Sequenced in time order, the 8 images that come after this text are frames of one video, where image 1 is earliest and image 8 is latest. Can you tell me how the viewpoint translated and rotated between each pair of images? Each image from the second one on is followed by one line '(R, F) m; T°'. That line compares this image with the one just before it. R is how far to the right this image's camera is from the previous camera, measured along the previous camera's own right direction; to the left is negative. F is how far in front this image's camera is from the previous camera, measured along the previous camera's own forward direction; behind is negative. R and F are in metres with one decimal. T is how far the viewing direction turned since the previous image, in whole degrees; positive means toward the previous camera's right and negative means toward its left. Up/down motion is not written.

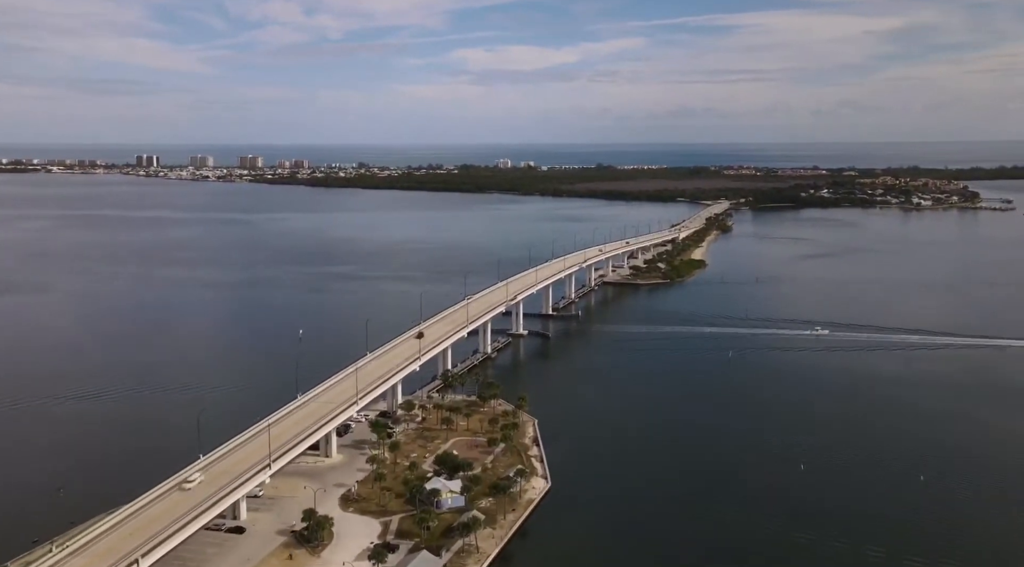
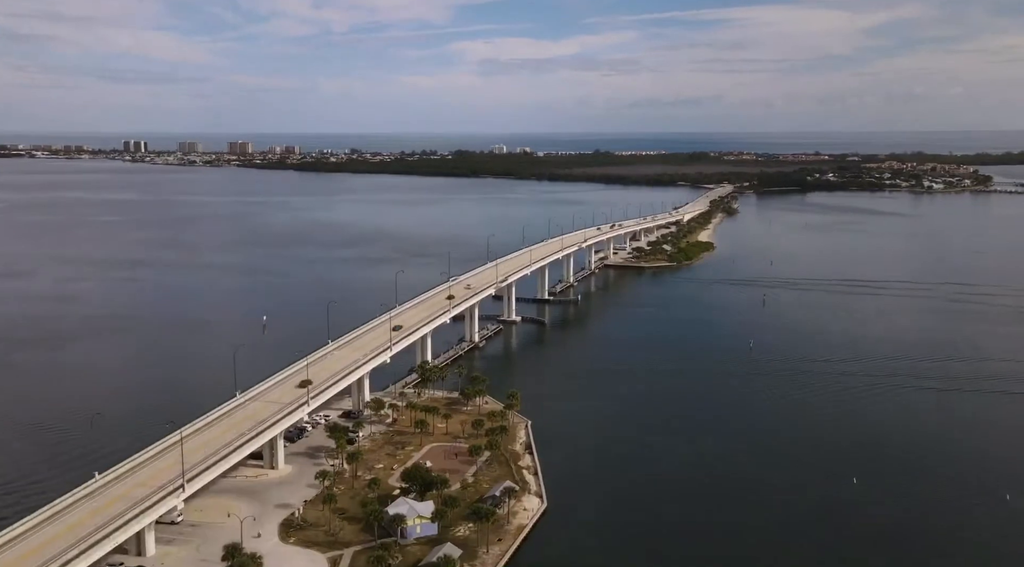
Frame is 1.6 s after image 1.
(+0.2, +4.6) m; 0°
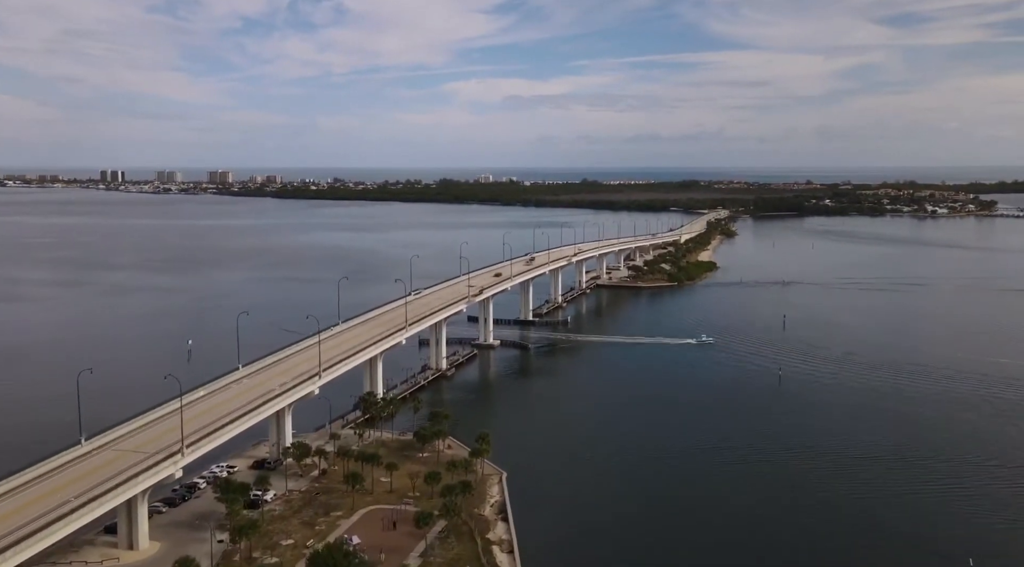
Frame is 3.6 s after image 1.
(+0.4, +5.9) m; +1°
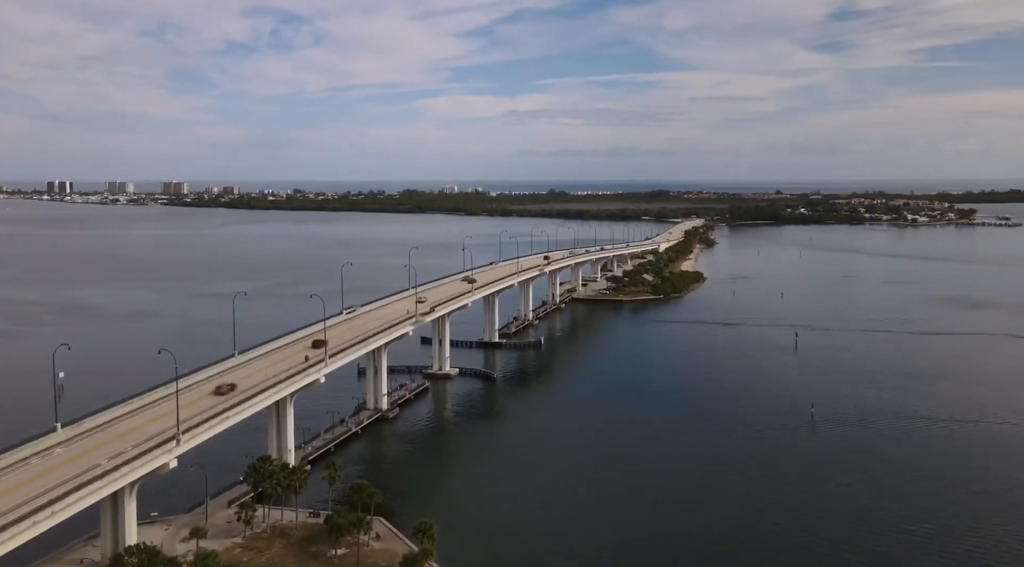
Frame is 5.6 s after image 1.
(+0.2, +5.8) m; +2°
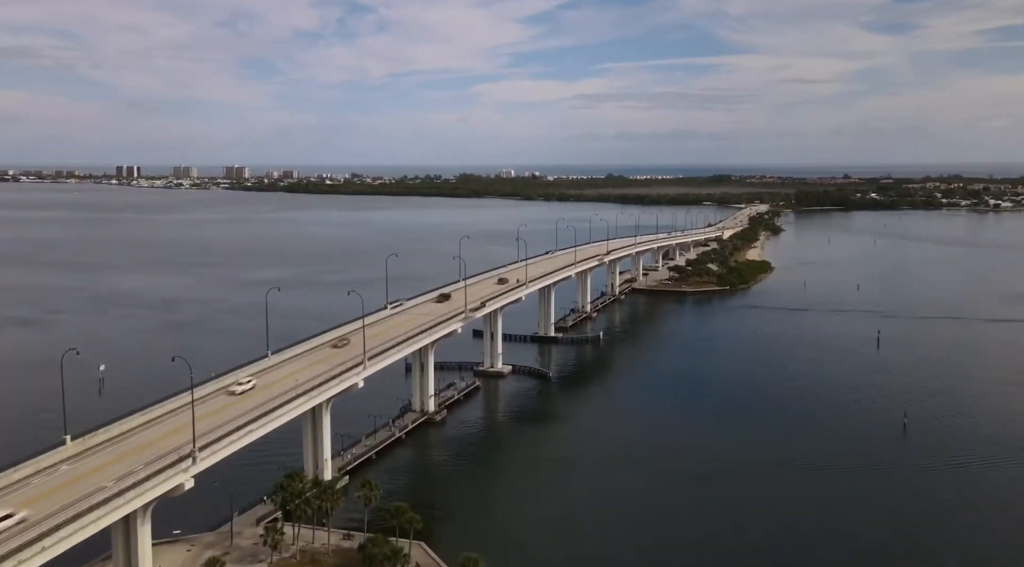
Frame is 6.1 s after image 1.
(-0.1, +1.7) m; -4°
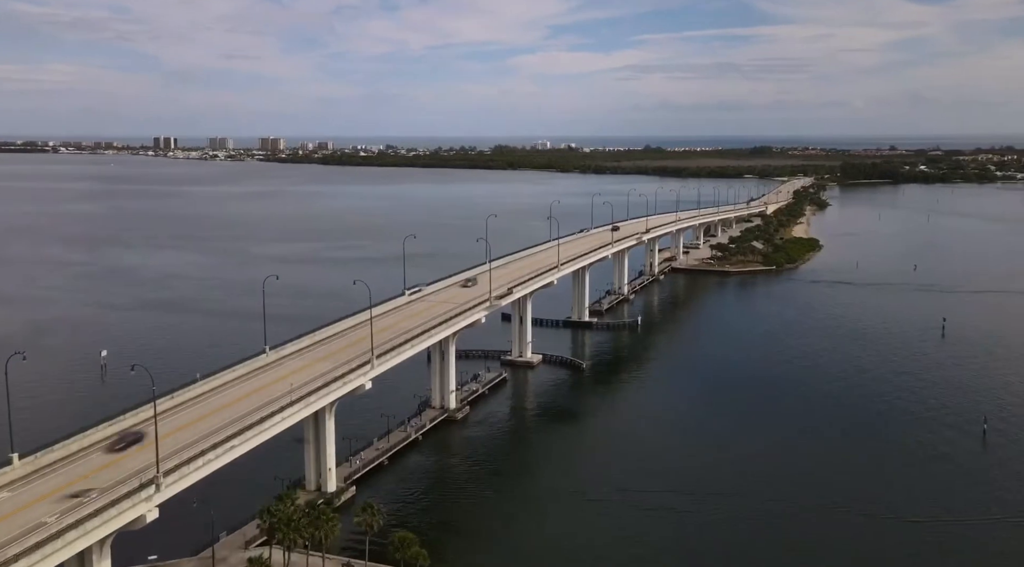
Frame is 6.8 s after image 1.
(+0.1, +2.0) m; -3°
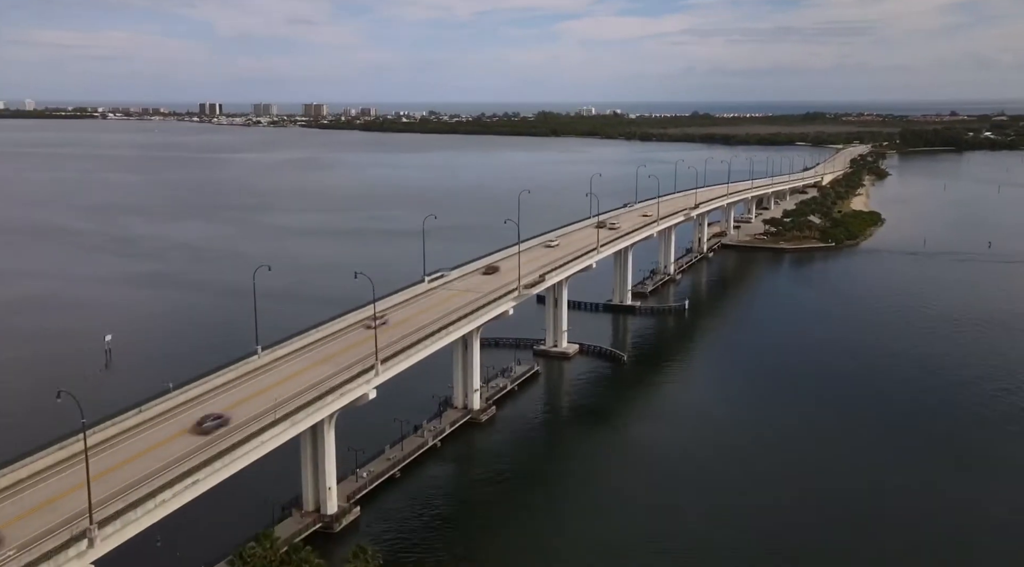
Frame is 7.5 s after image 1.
(+0.2, +2.0) m; -3°
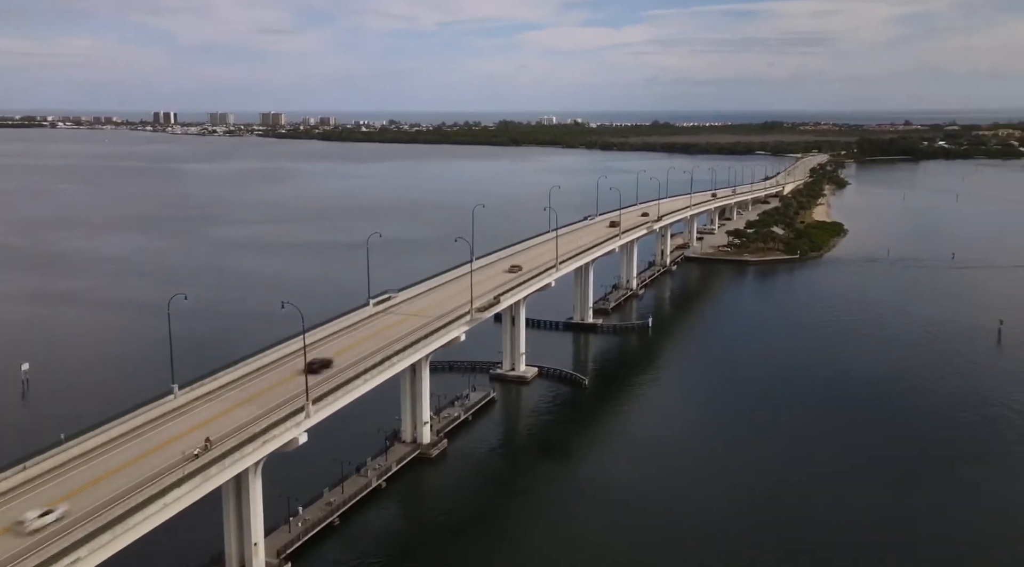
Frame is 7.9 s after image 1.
(+0.2, +1.1) m; +3°
